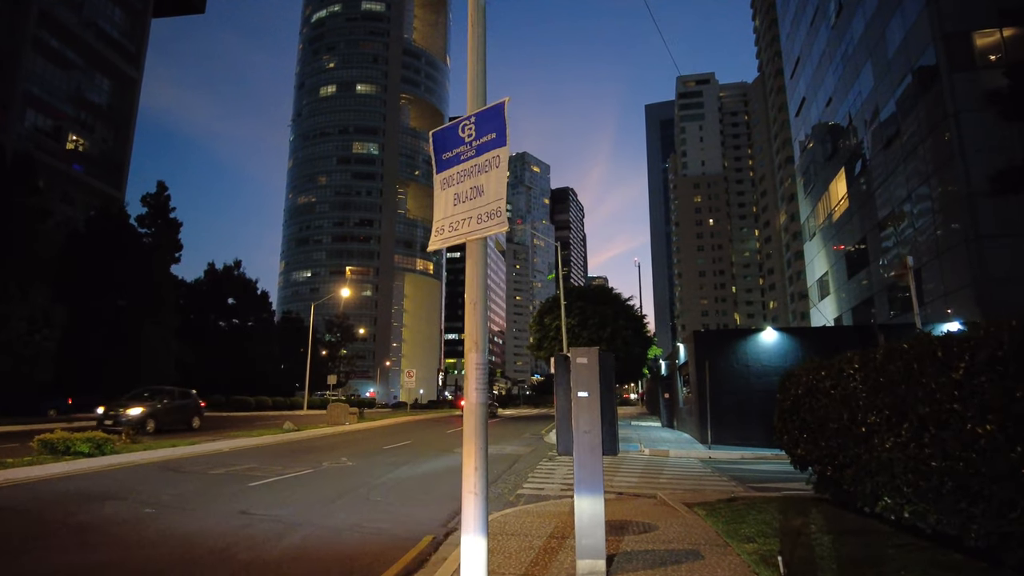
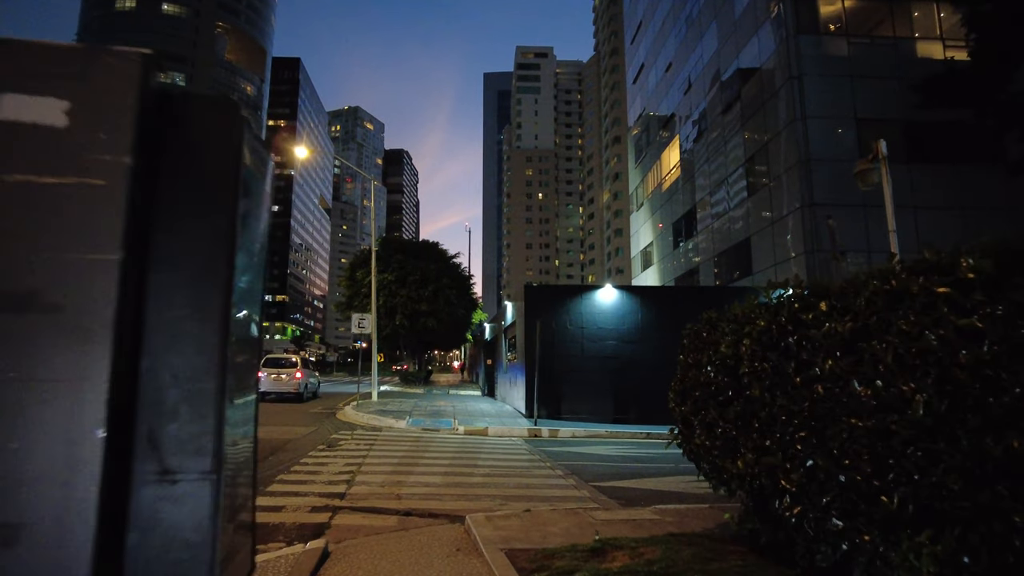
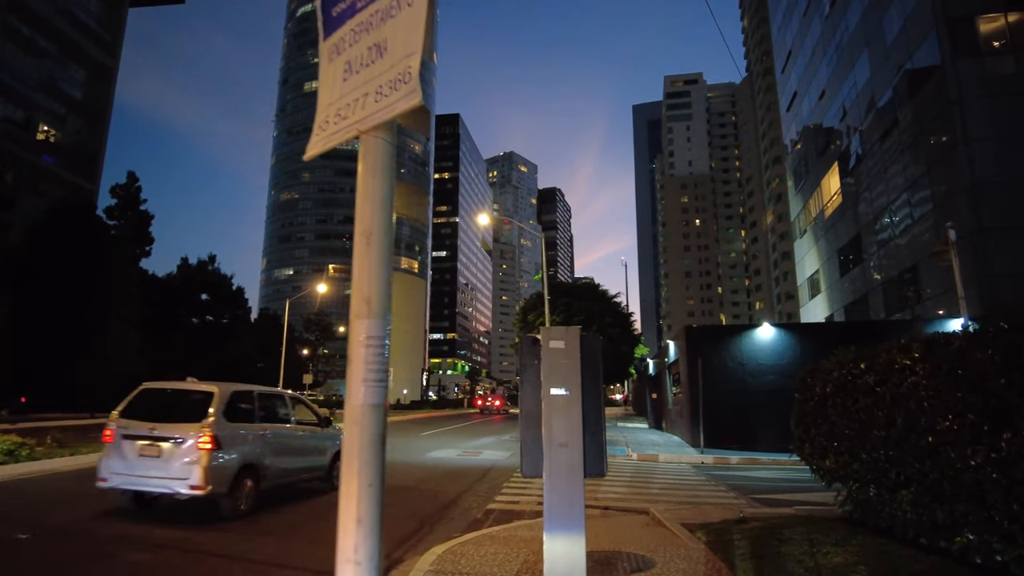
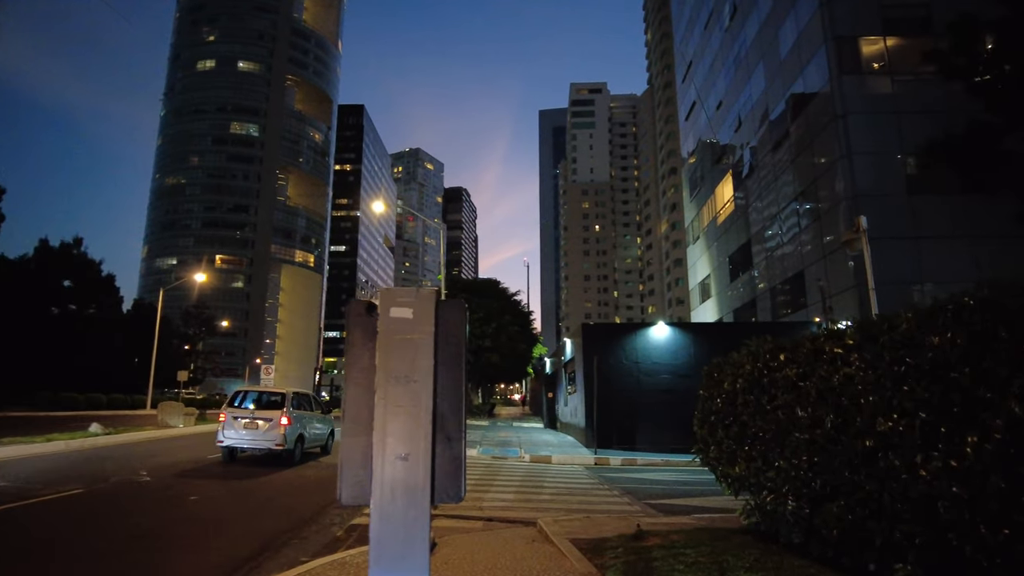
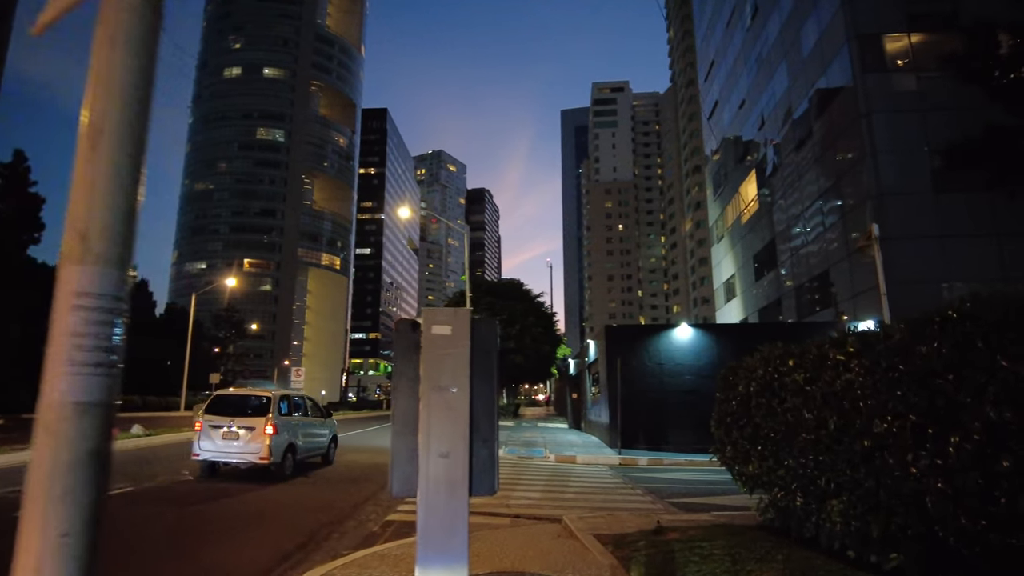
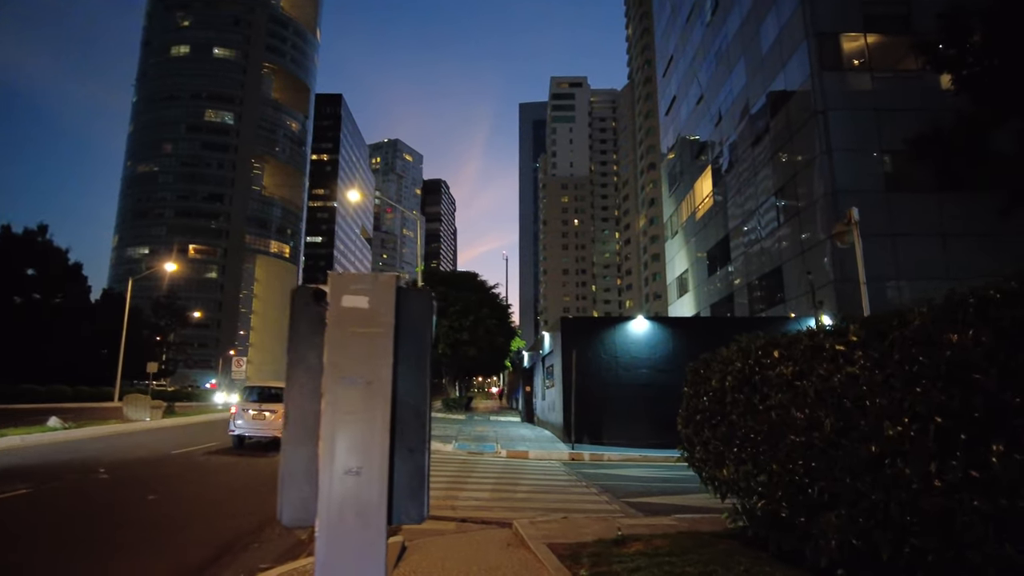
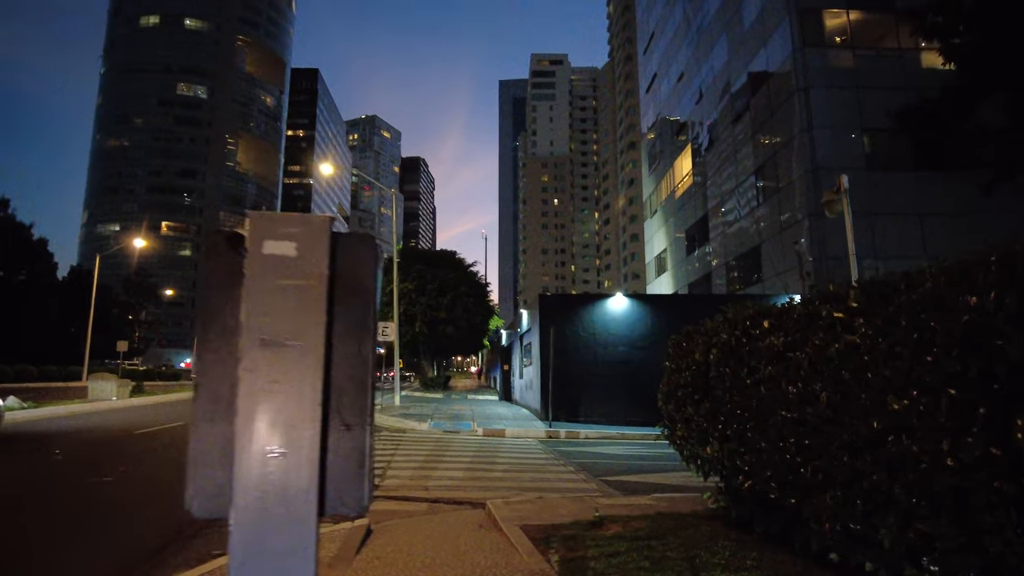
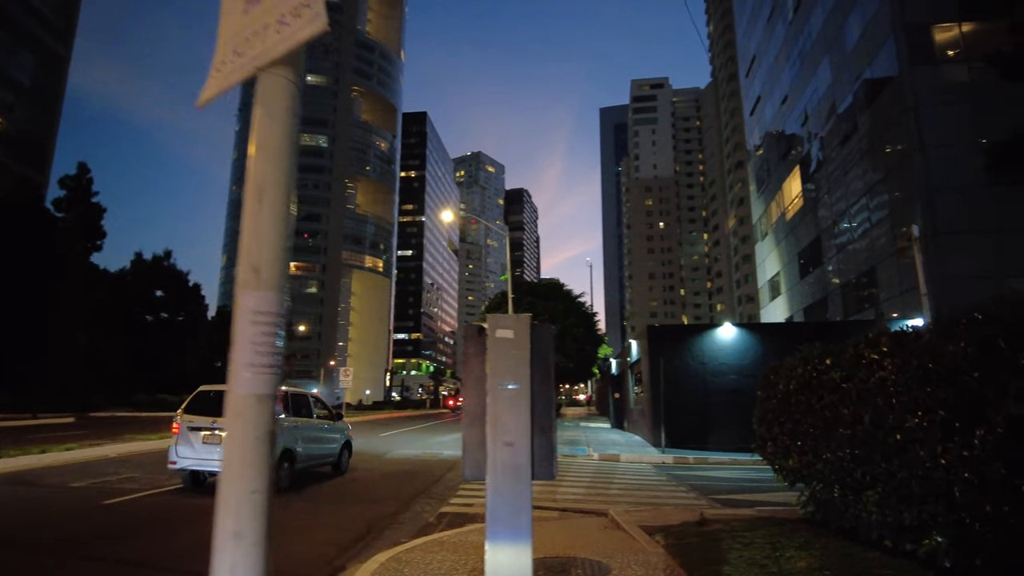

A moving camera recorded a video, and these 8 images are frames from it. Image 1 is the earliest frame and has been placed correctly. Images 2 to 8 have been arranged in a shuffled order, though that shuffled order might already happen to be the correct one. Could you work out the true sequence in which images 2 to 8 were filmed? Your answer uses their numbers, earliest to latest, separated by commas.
3, 8, 5, 4, 6, 7, 2
